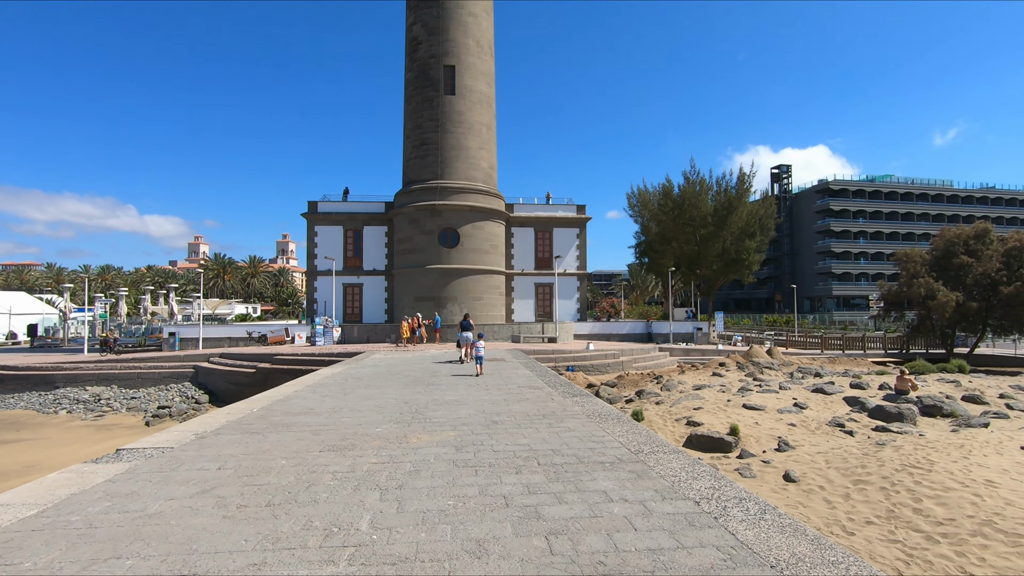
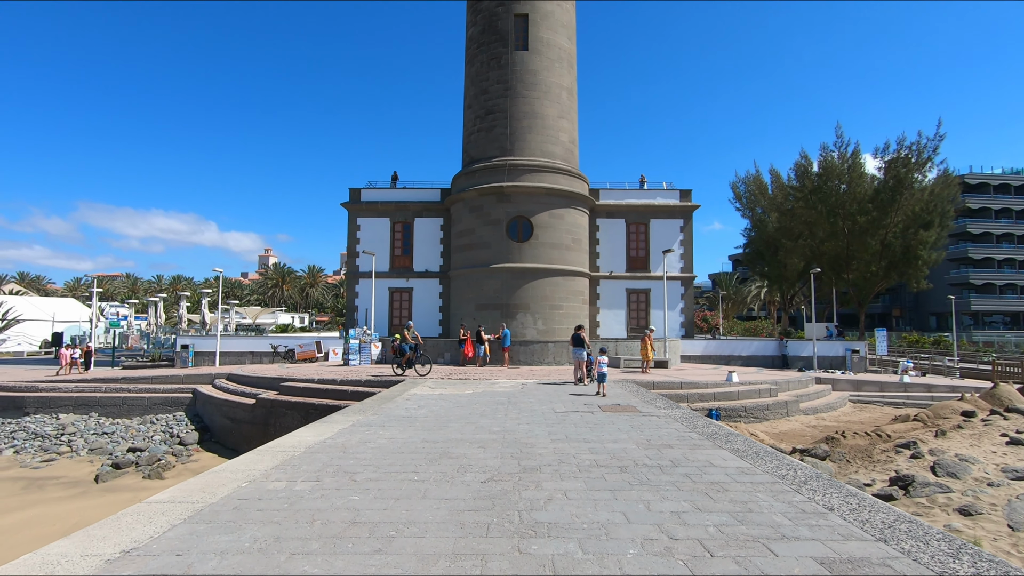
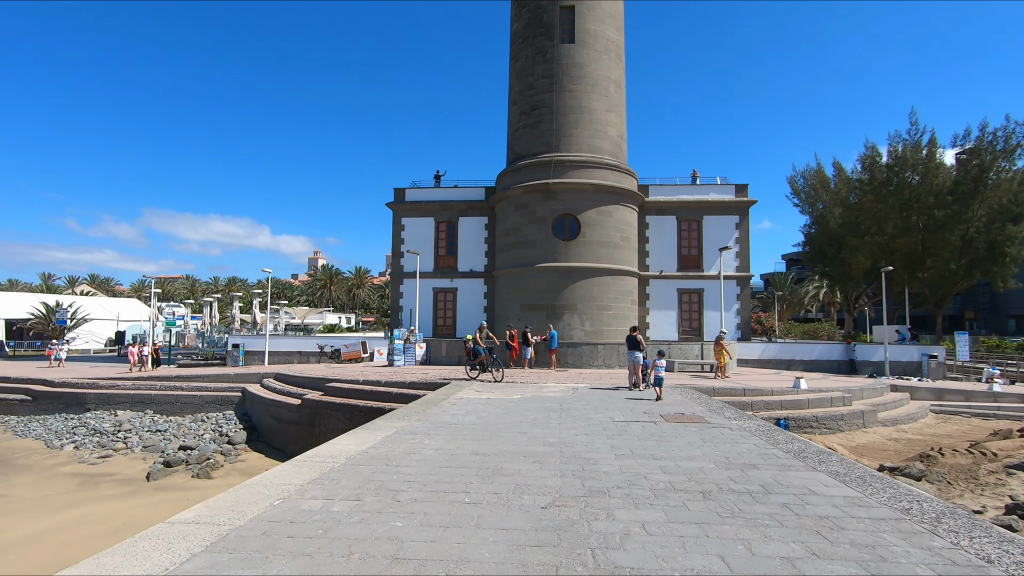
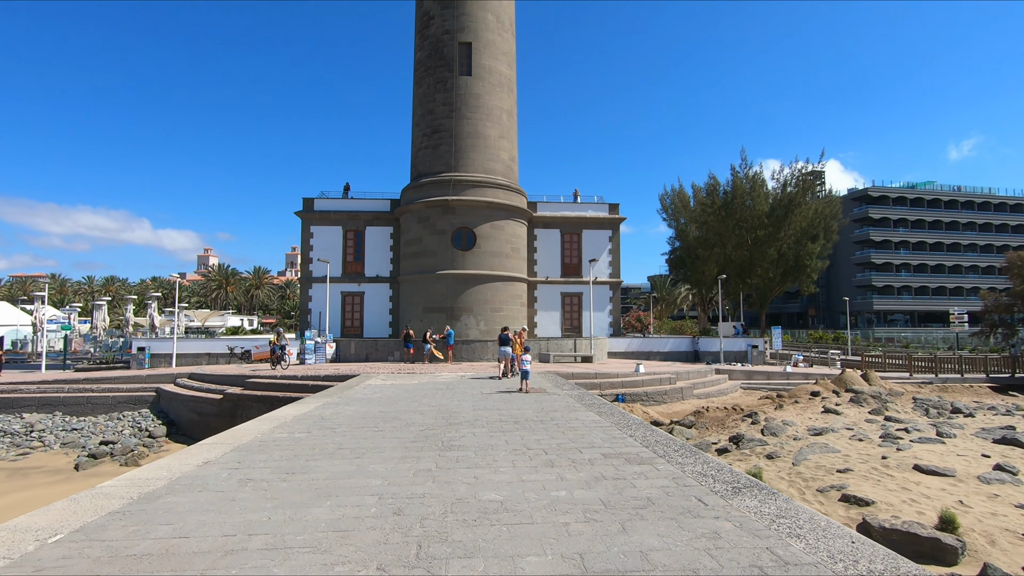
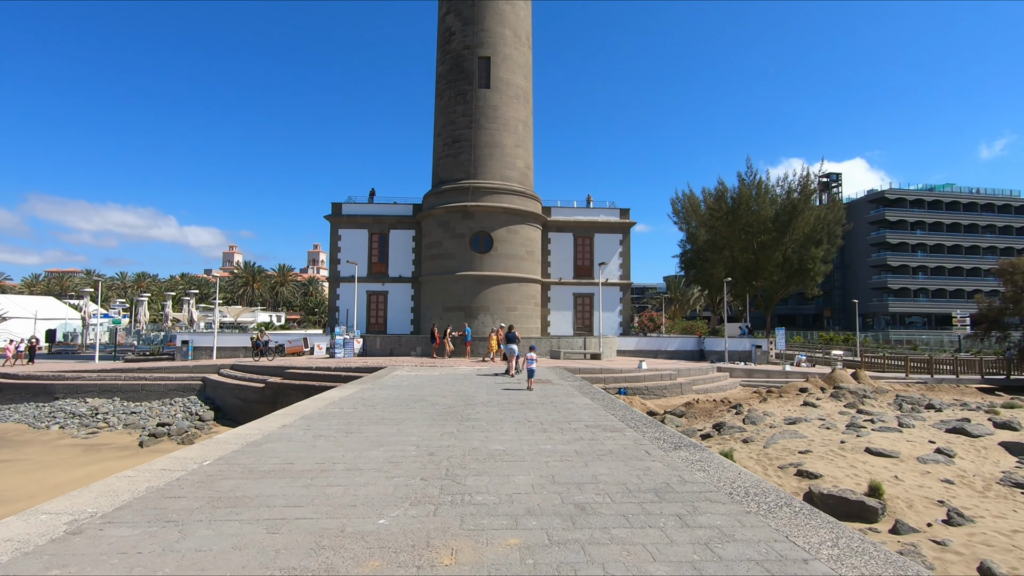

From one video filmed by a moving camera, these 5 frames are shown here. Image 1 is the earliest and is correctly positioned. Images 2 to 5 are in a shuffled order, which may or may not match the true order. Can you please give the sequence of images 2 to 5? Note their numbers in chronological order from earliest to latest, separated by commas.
5, 4, 2, 3
